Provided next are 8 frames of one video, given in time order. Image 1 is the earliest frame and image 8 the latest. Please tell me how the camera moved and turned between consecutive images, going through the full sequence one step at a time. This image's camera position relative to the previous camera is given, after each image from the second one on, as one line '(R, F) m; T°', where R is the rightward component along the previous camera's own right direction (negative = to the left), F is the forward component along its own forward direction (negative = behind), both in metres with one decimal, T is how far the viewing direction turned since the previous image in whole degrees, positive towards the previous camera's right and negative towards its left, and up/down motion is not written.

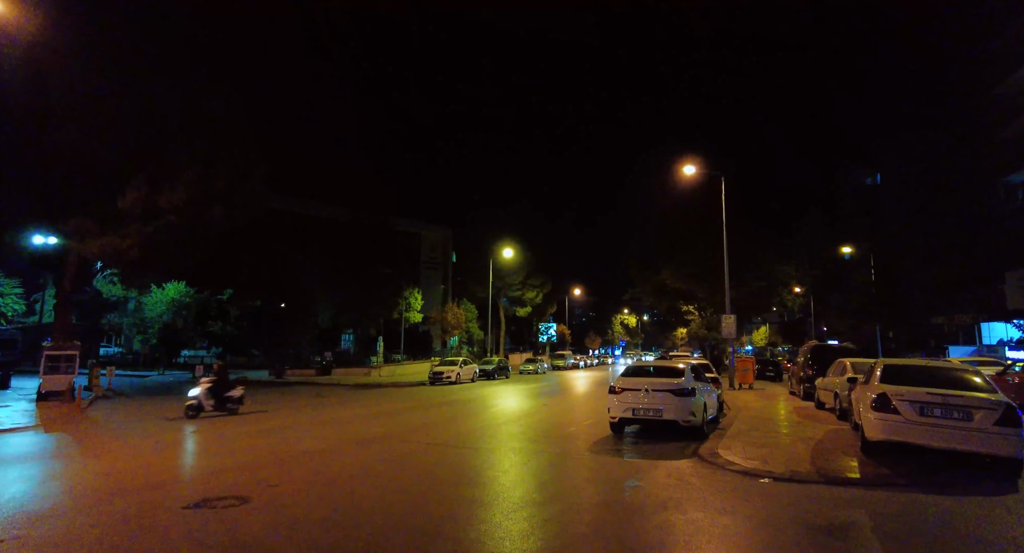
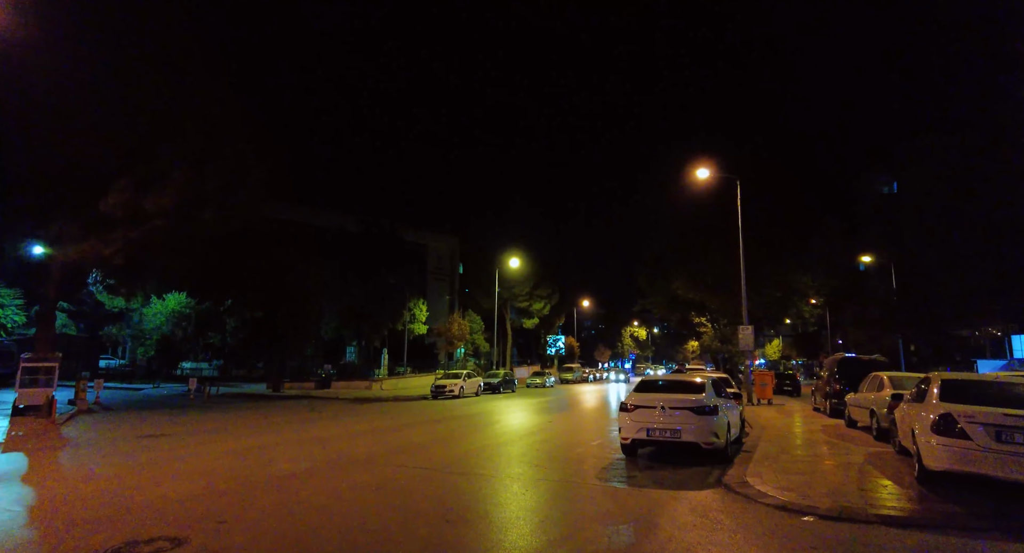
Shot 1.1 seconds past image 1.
(+0.2, +1.1) m; -1°
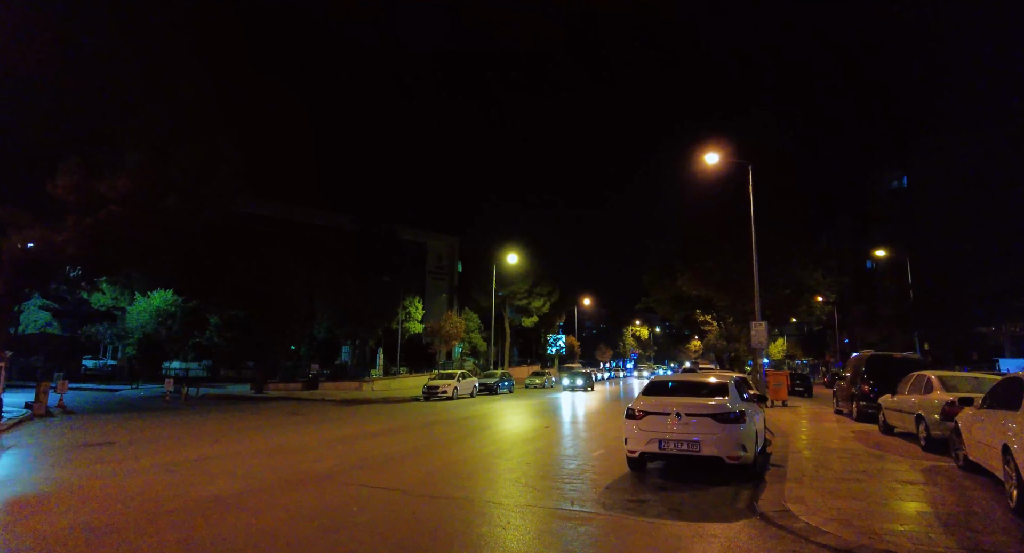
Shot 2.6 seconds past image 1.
(+0.2, +1.6) m; 0°
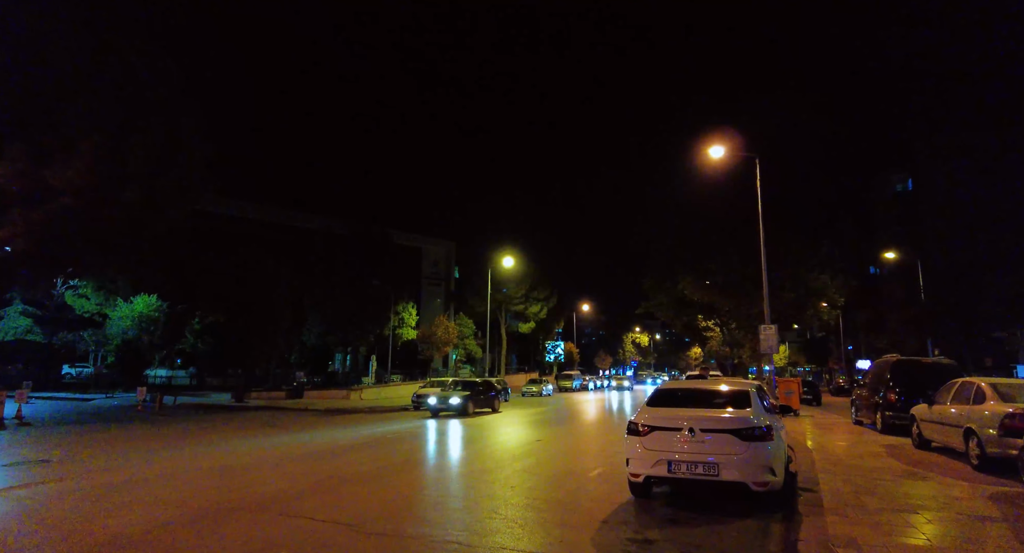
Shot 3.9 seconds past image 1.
(+0.3, +1.4) m; 0°
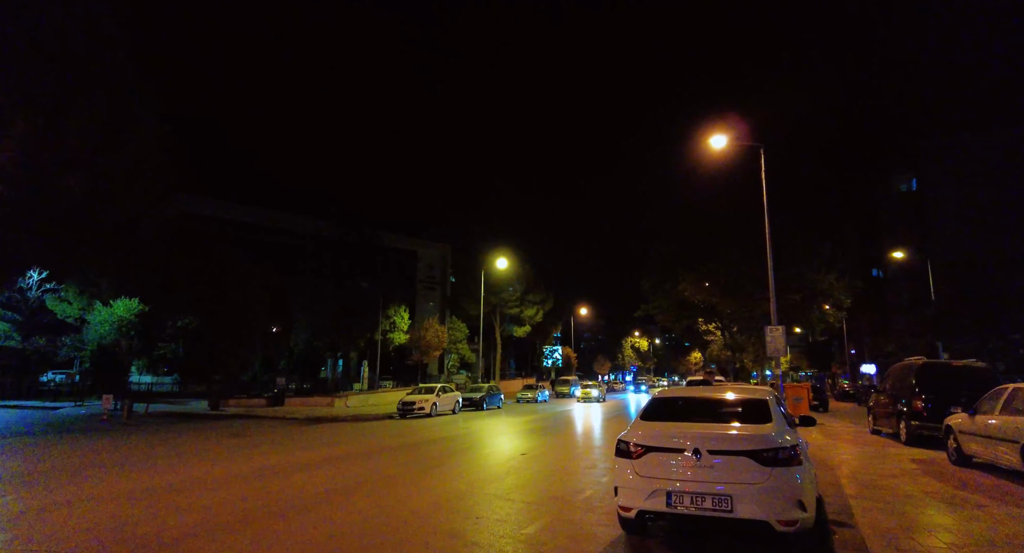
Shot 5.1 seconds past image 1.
(+0.4, +1.4) m; 0°
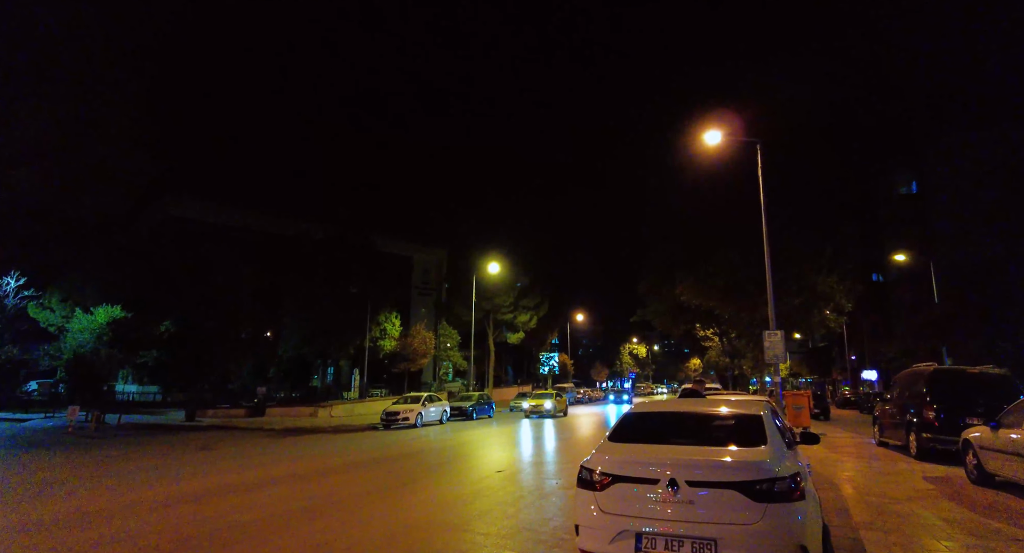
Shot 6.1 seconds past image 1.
(+0.5, +0.9) m; 0°
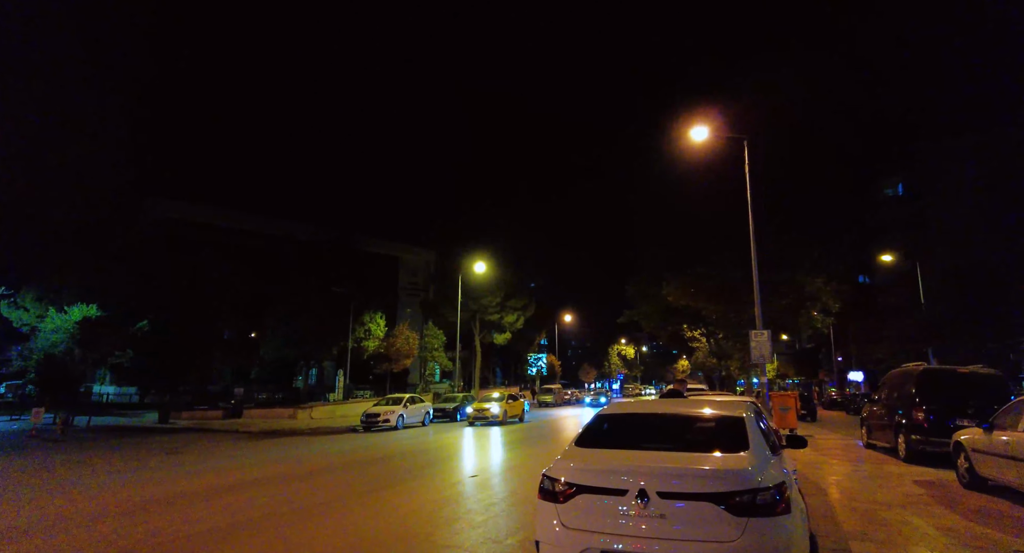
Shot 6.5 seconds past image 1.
(+0.2, +0.5) m; +1°
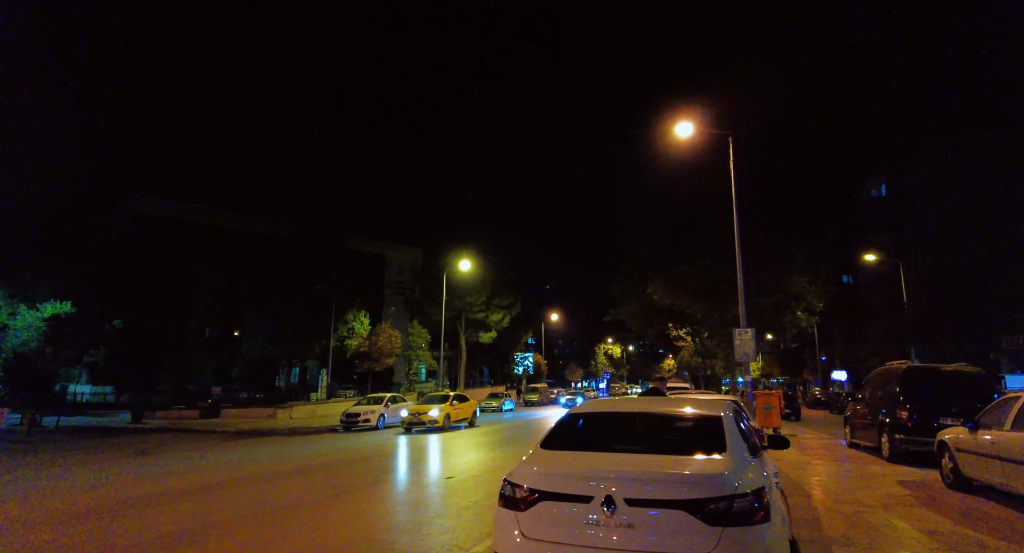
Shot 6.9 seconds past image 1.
(+0.2, +0.3) m; +1°
